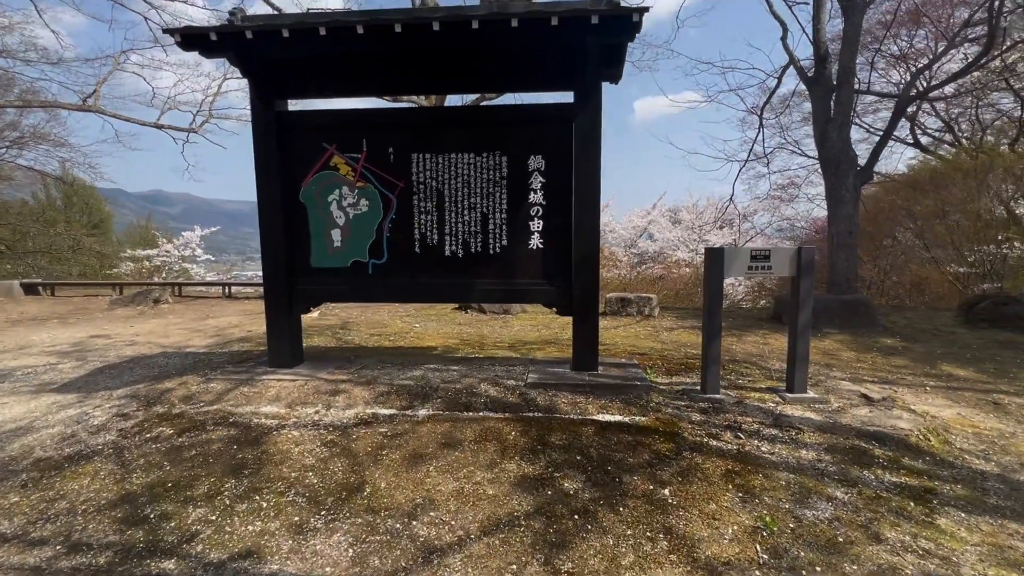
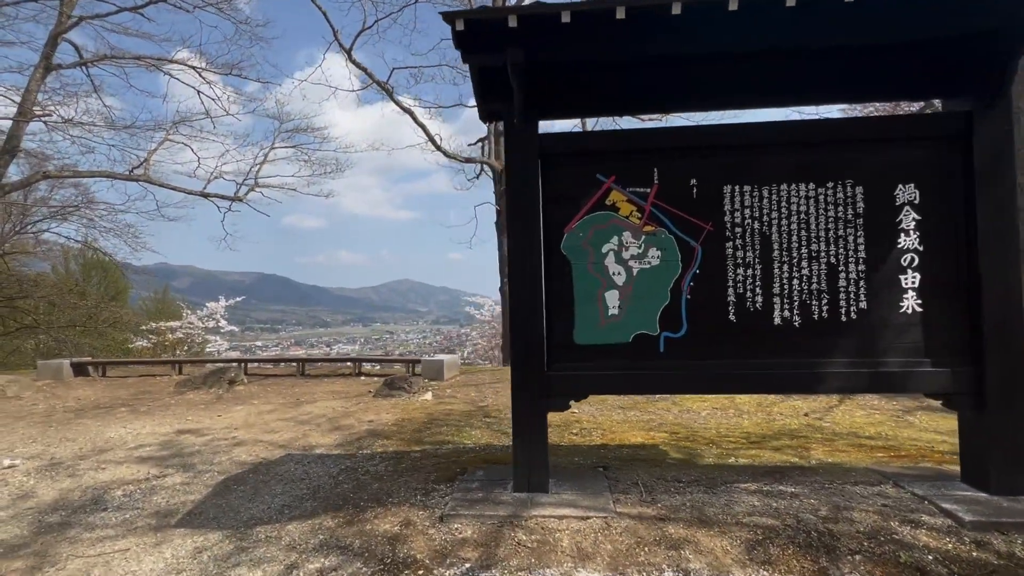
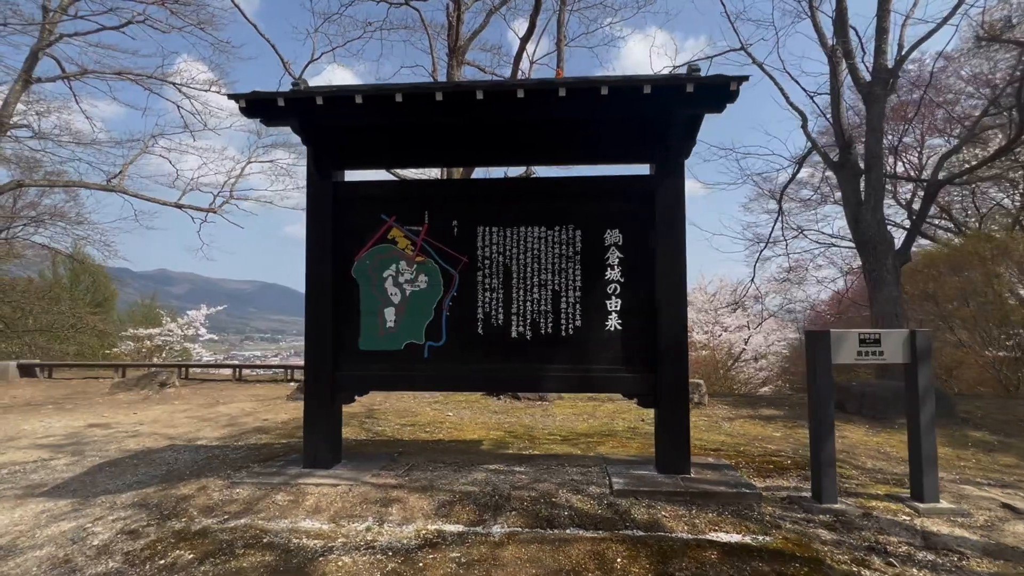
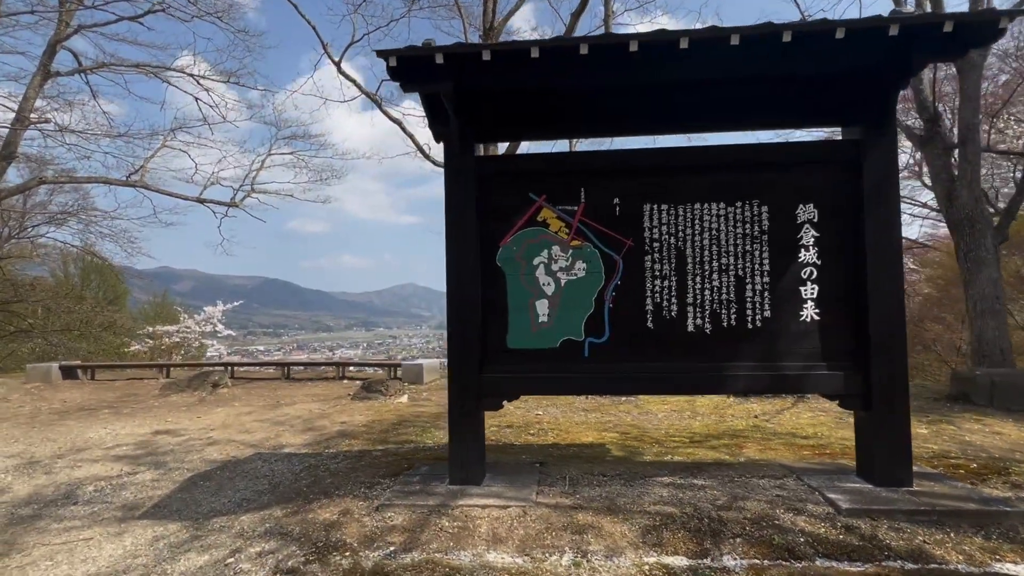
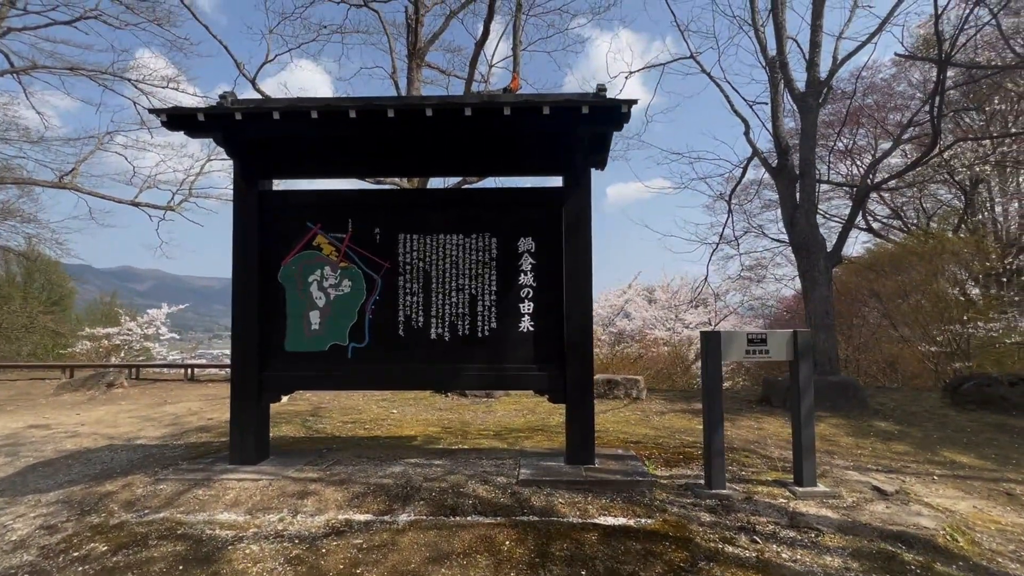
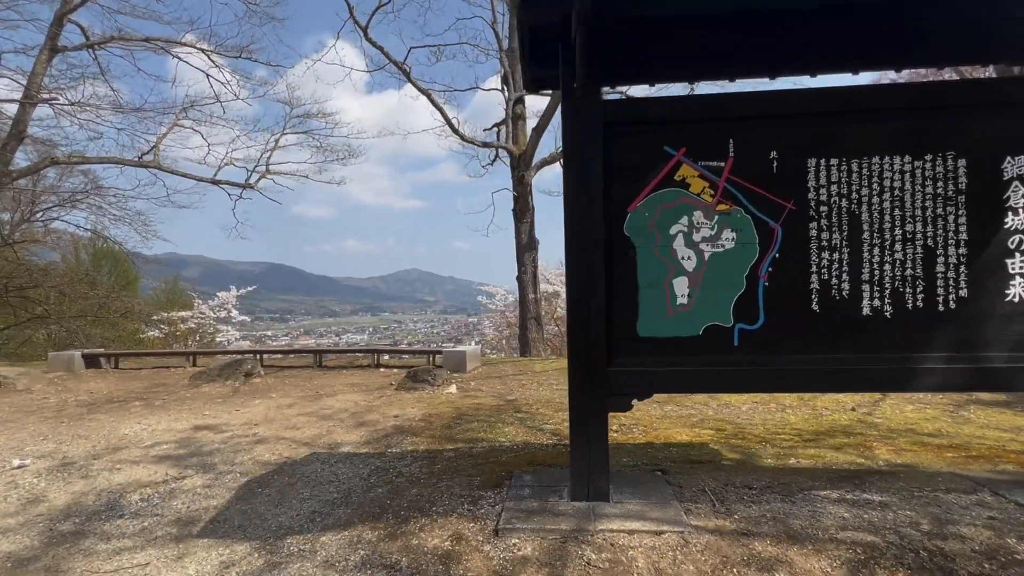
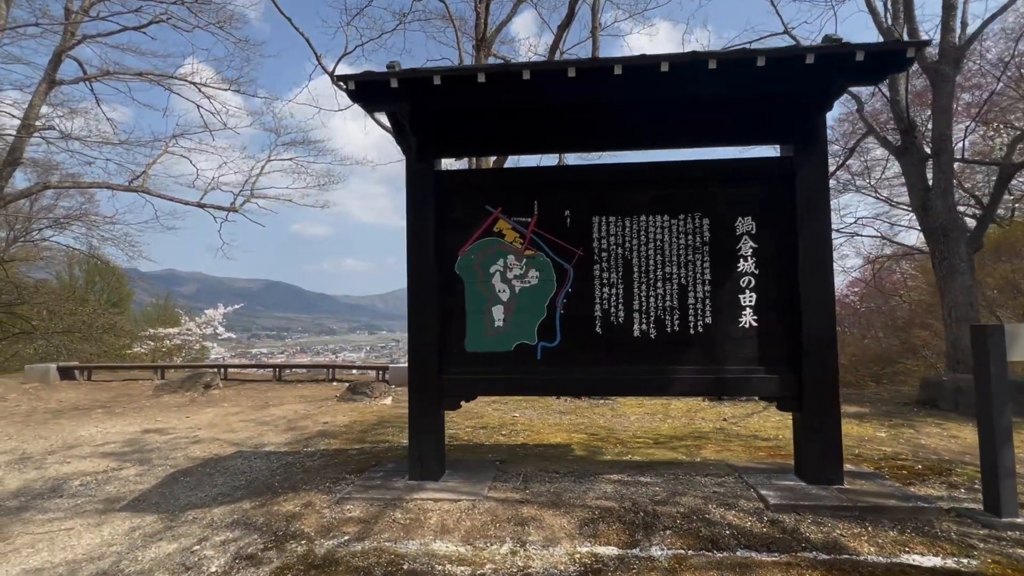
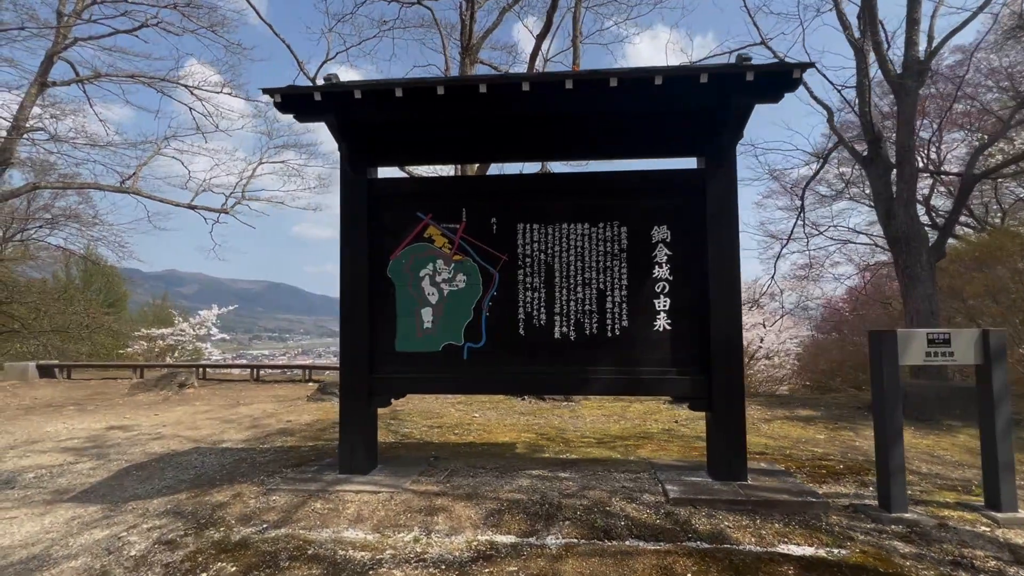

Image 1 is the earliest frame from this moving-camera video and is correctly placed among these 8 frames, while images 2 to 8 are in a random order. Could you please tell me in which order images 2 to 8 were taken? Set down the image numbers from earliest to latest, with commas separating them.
5, 3, 8, 7, 4, 2, 6
